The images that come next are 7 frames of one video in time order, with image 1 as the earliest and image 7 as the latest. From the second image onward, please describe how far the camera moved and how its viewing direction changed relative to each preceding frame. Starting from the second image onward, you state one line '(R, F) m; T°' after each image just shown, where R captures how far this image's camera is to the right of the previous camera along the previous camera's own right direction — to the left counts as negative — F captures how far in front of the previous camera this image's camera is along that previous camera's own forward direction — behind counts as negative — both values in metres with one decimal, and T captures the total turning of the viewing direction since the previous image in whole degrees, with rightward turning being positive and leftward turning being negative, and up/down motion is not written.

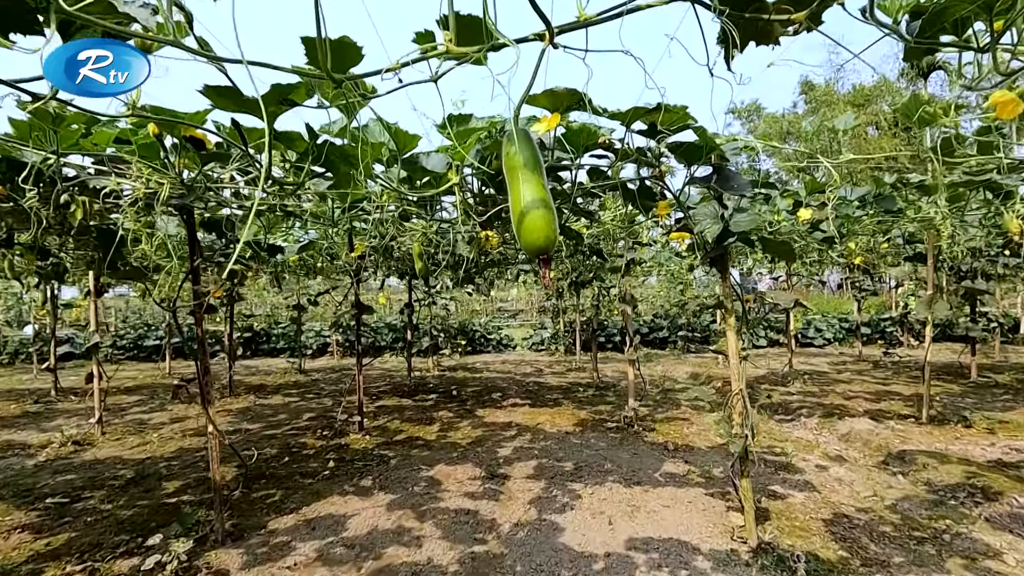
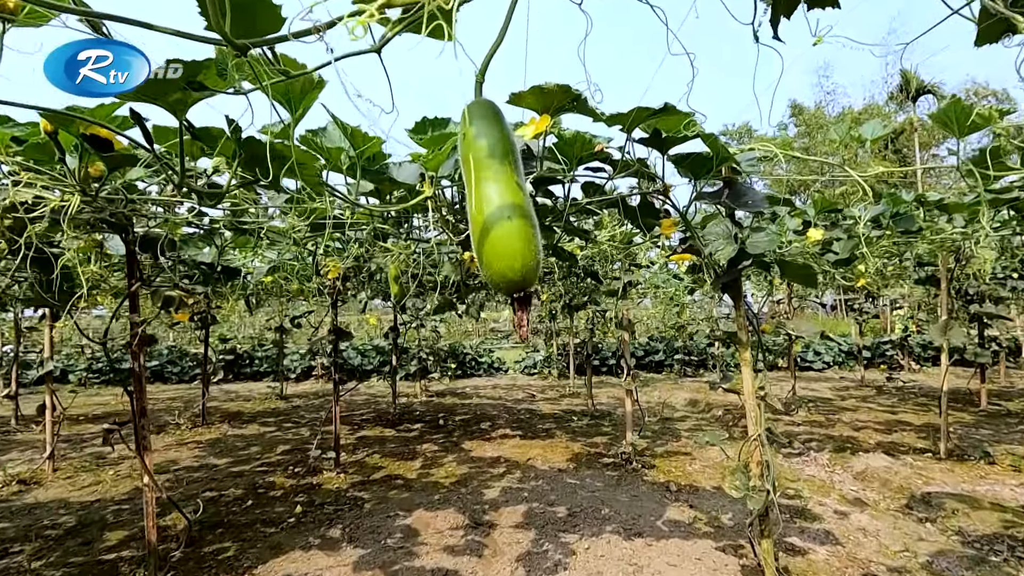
(0.0, +0.3) m; +1°
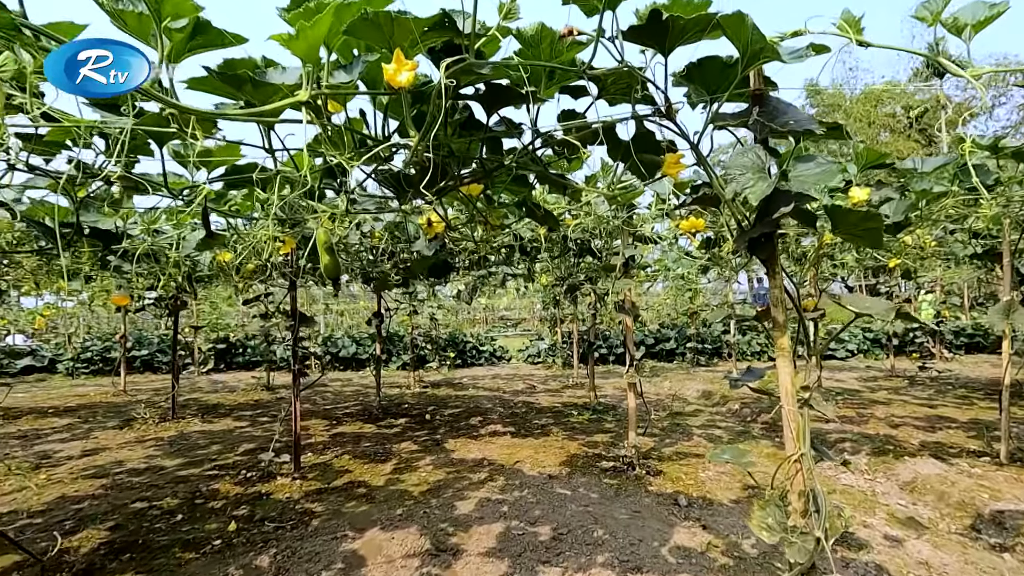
(+0.2, +0.6) m; -1°
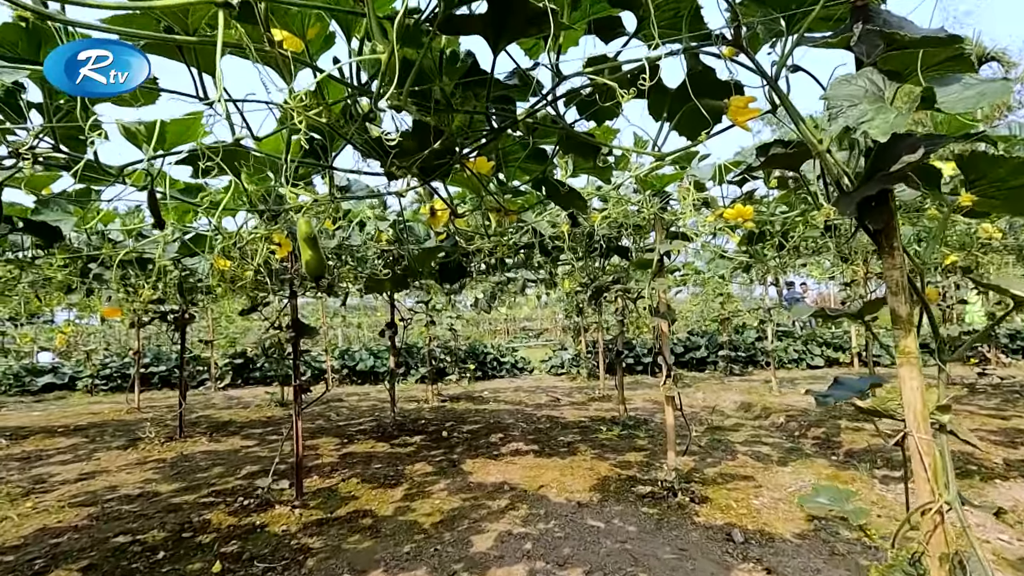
(0.0, +0.4) m; -2°
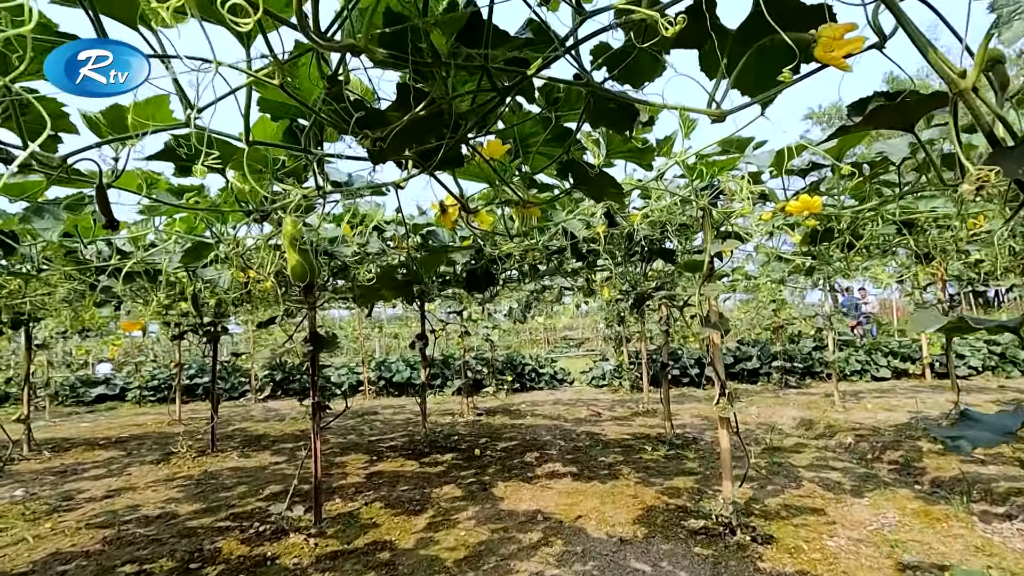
(+0.1, +0.3) m; -4°
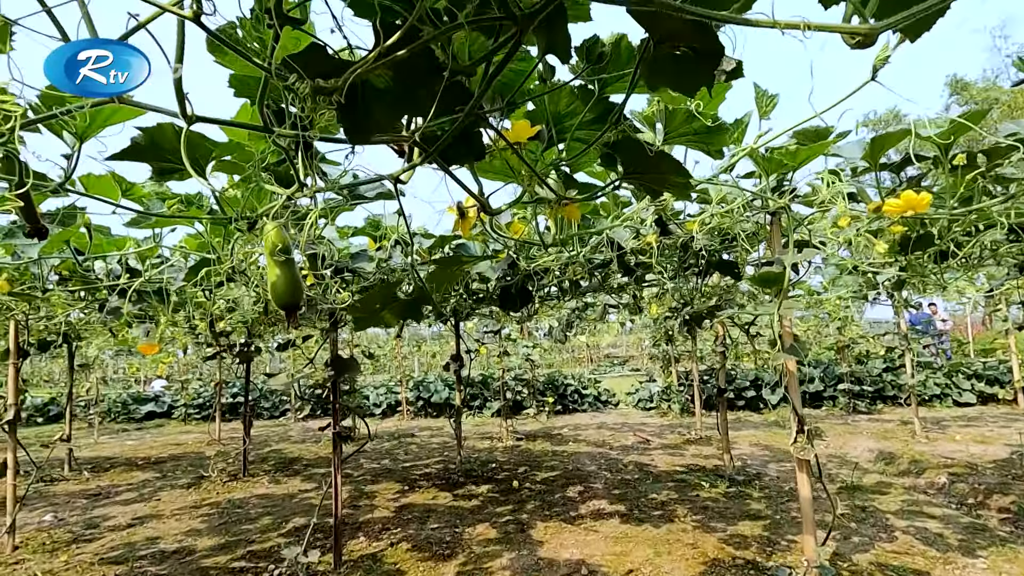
(0.0, +0.3) m; -4°
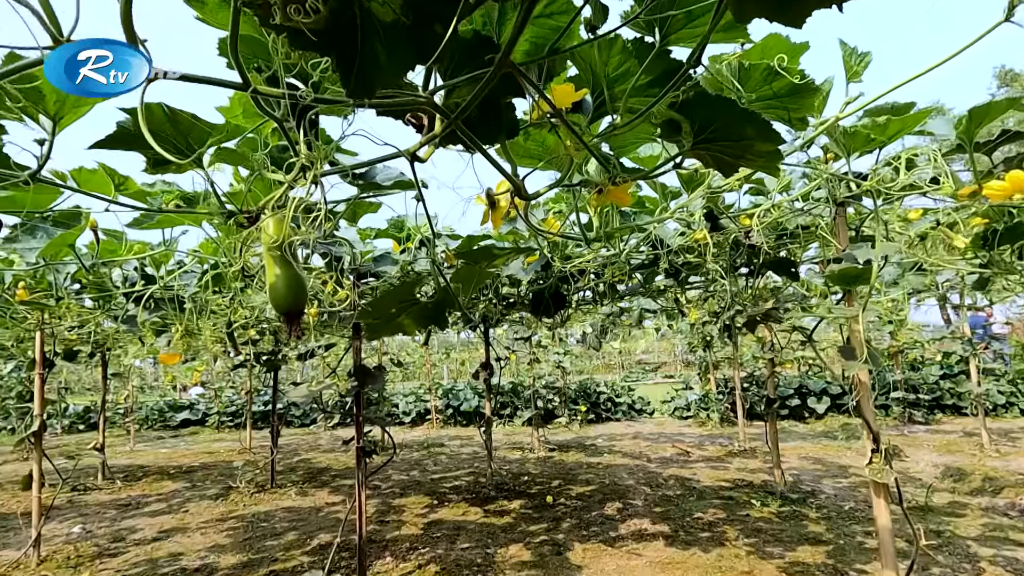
(0.0, +0.2) m; -3°
